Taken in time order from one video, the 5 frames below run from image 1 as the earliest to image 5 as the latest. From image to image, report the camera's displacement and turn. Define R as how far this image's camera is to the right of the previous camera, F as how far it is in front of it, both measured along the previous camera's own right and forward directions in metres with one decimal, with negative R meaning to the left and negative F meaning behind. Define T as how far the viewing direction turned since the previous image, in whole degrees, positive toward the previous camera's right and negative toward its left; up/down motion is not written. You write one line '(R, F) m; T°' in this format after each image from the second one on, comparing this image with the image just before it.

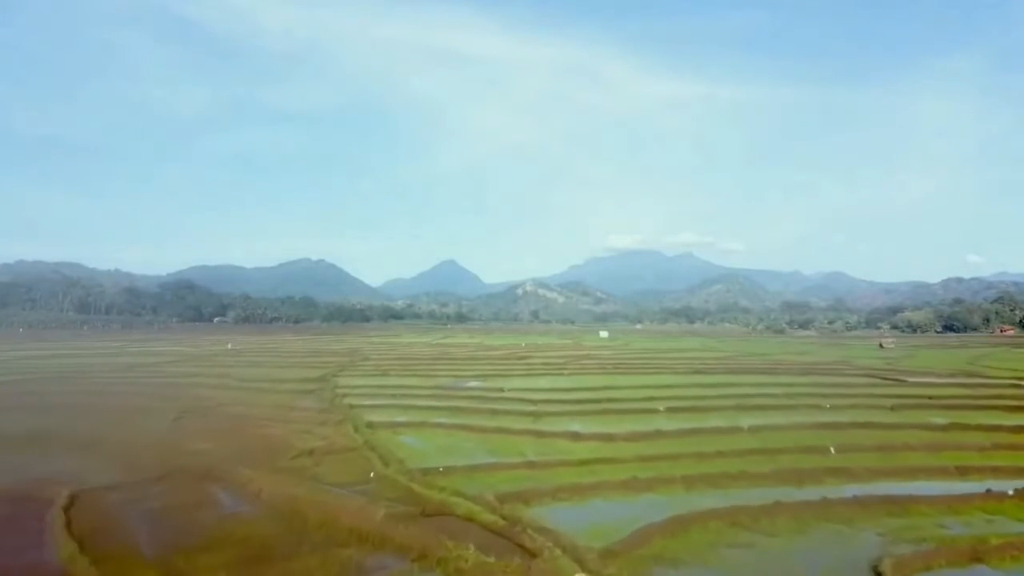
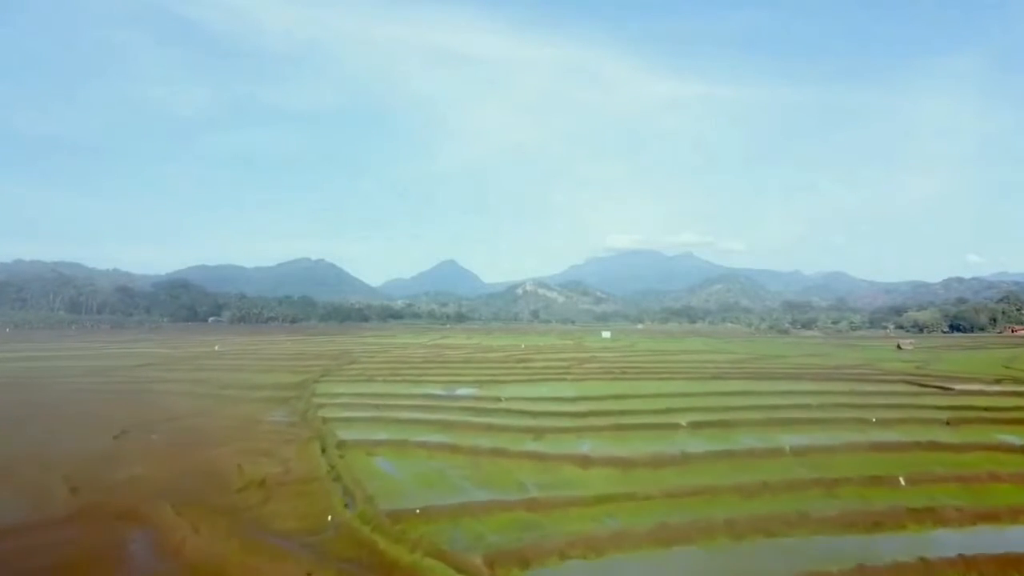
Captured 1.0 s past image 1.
(+0.1, +4.3) m; 0°
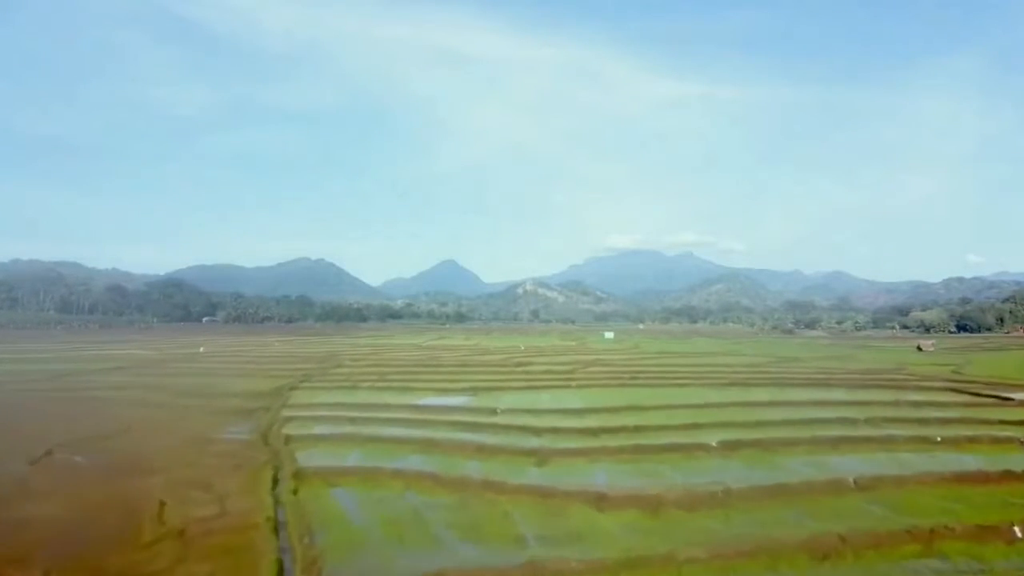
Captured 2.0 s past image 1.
(+0.1, +4.4) m; 0°
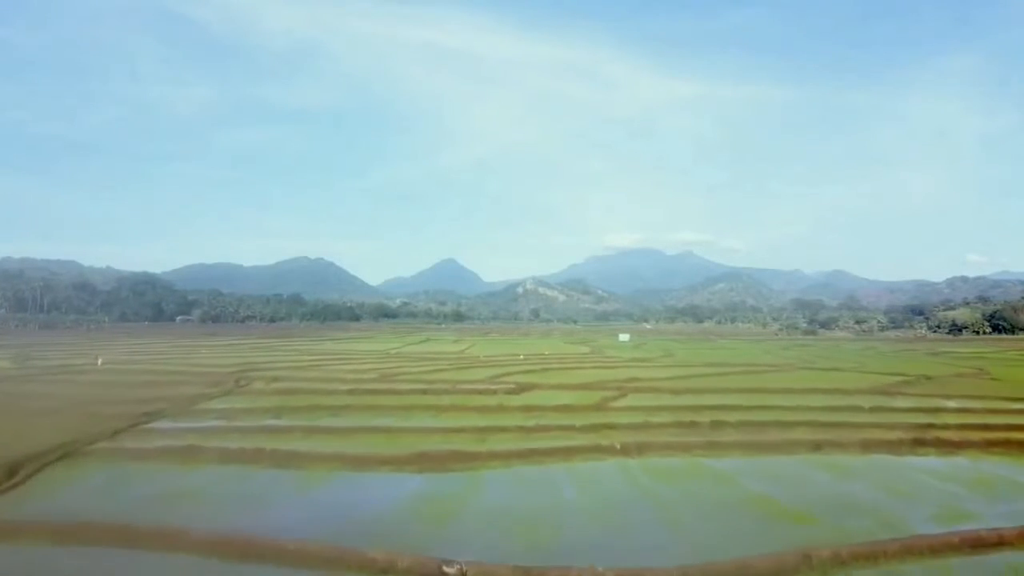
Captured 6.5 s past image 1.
(+0.3, +19.3) m; 0°
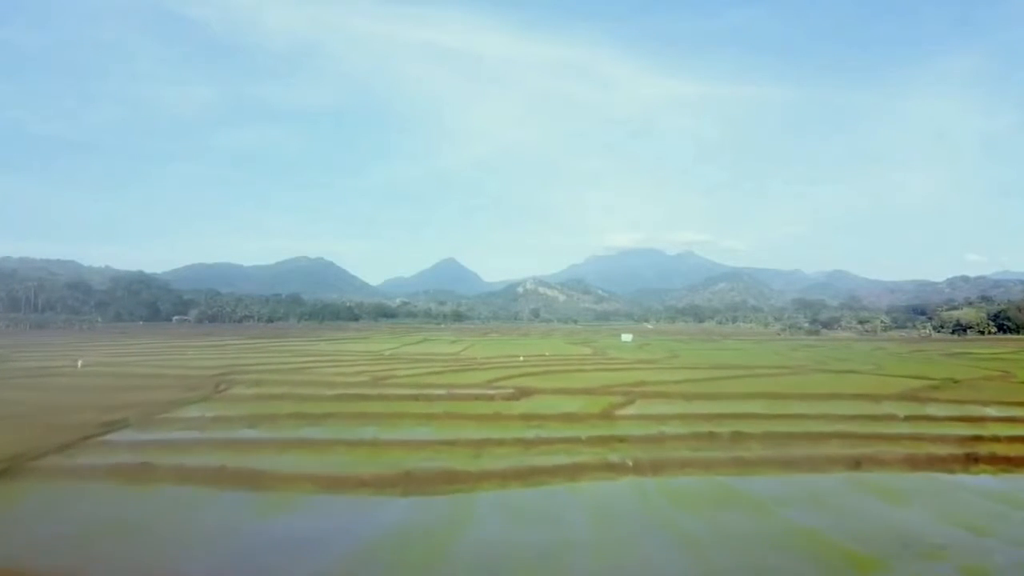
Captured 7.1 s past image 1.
(0.0, +2.6) m; 0°
